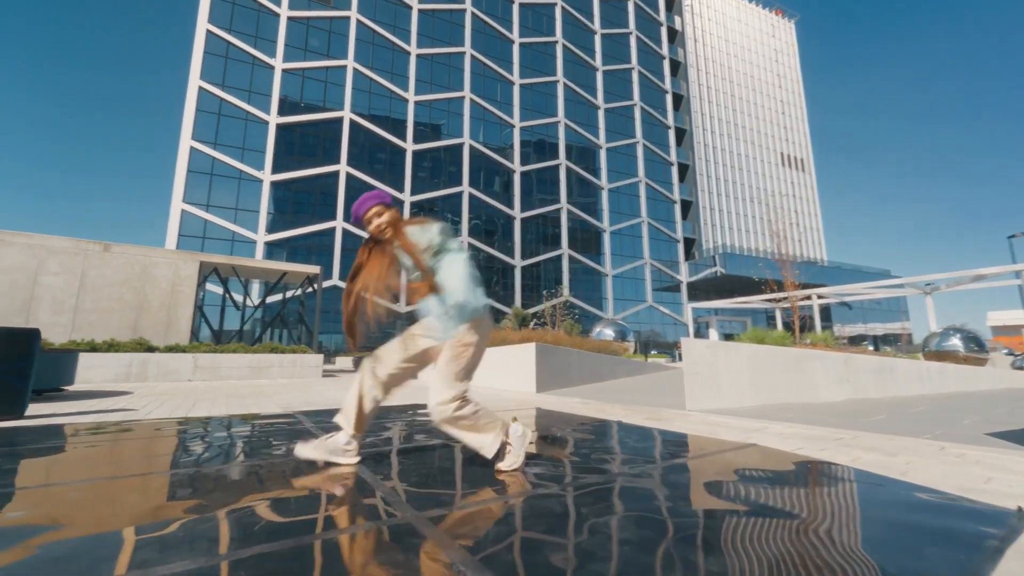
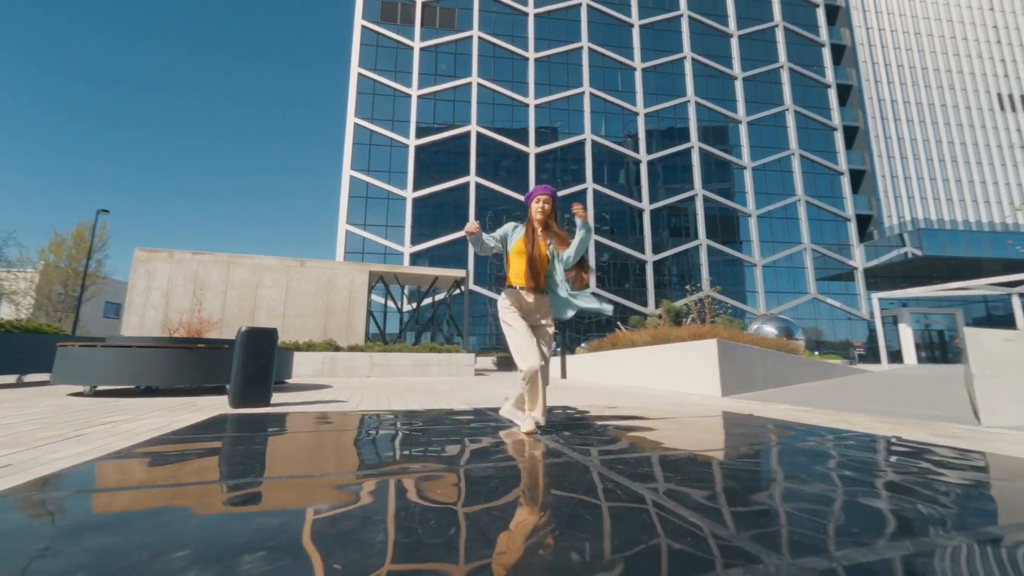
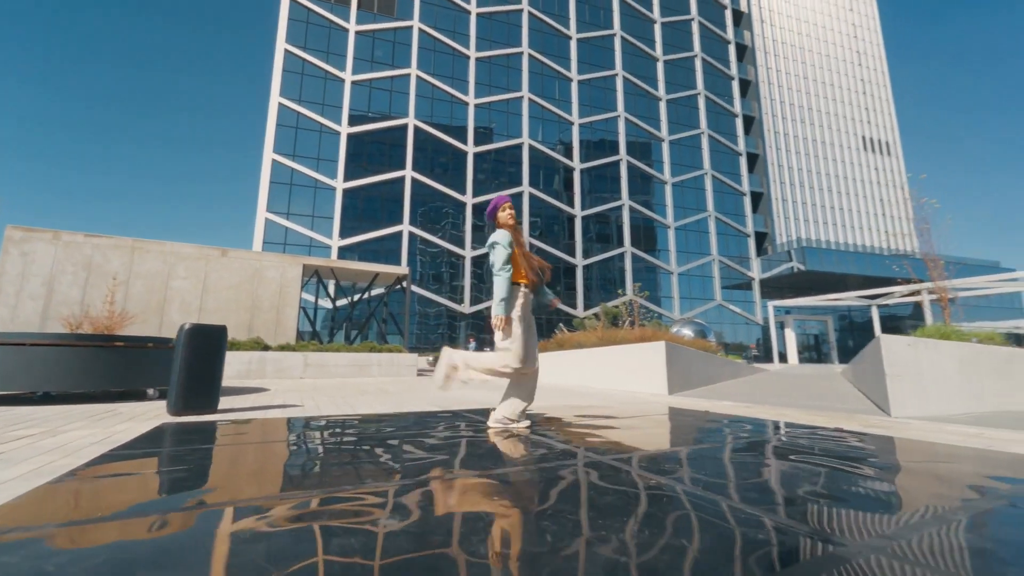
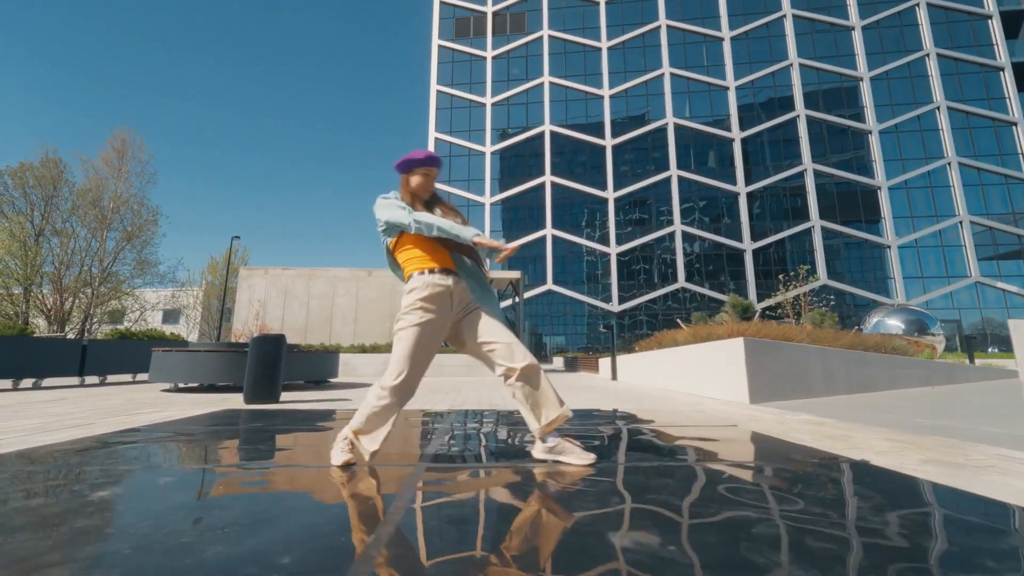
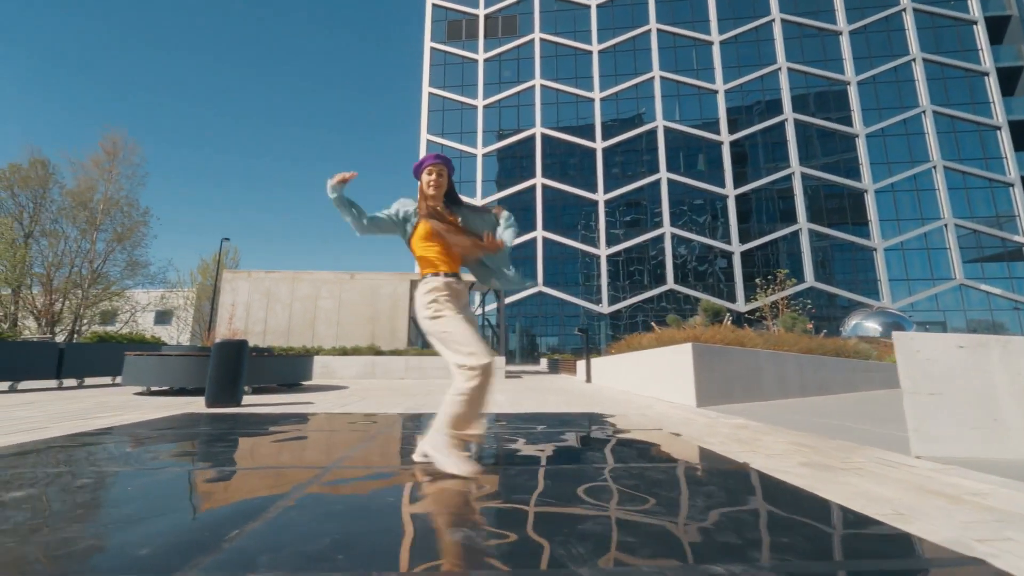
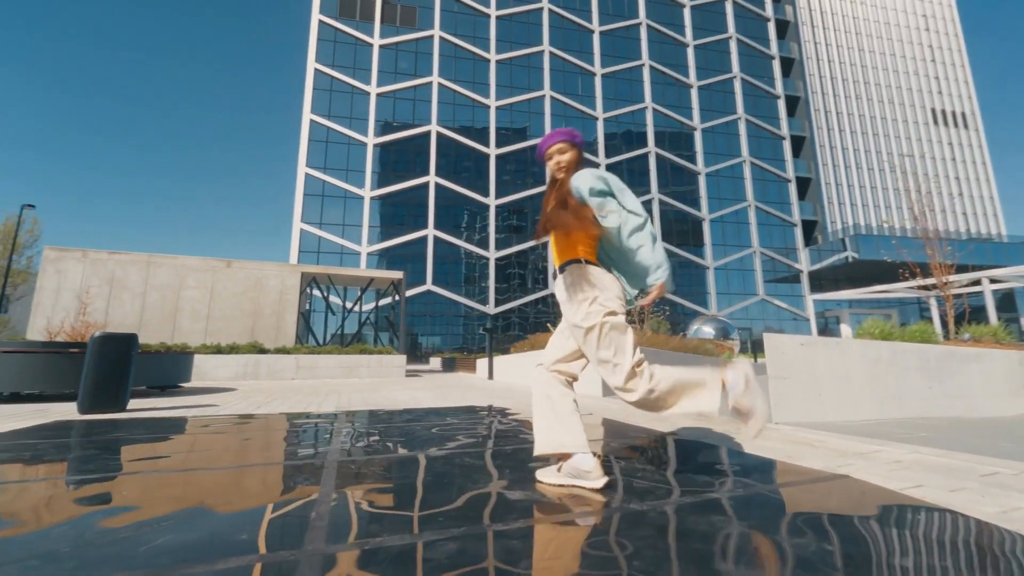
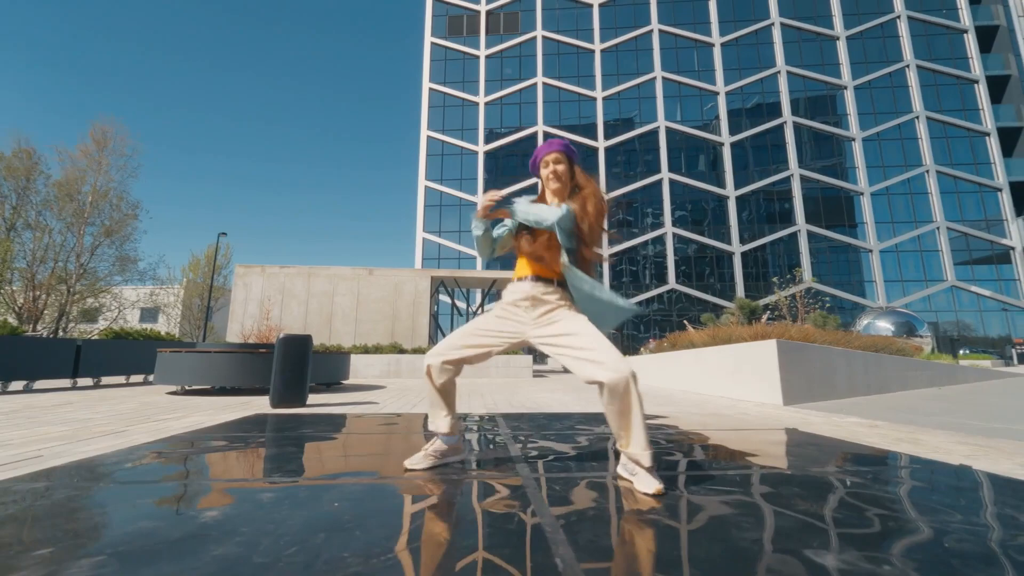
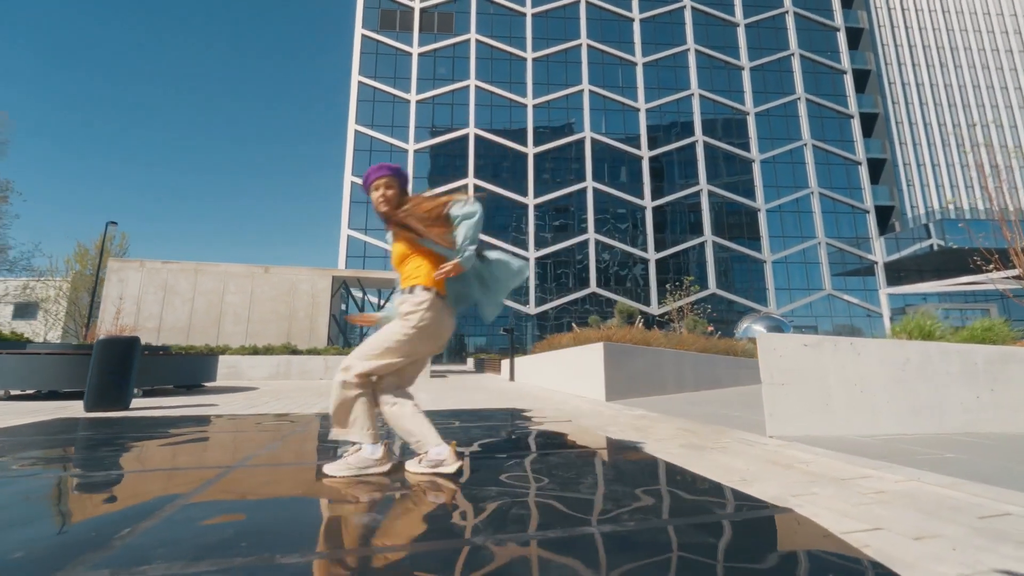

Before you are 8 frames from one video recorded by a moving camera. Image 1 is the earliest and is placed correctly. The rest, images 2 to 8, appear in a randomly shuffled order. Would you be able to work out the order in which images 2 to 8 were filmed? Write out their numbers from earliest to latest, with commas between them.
6, 8, 5, 4, 7, 2, 3
